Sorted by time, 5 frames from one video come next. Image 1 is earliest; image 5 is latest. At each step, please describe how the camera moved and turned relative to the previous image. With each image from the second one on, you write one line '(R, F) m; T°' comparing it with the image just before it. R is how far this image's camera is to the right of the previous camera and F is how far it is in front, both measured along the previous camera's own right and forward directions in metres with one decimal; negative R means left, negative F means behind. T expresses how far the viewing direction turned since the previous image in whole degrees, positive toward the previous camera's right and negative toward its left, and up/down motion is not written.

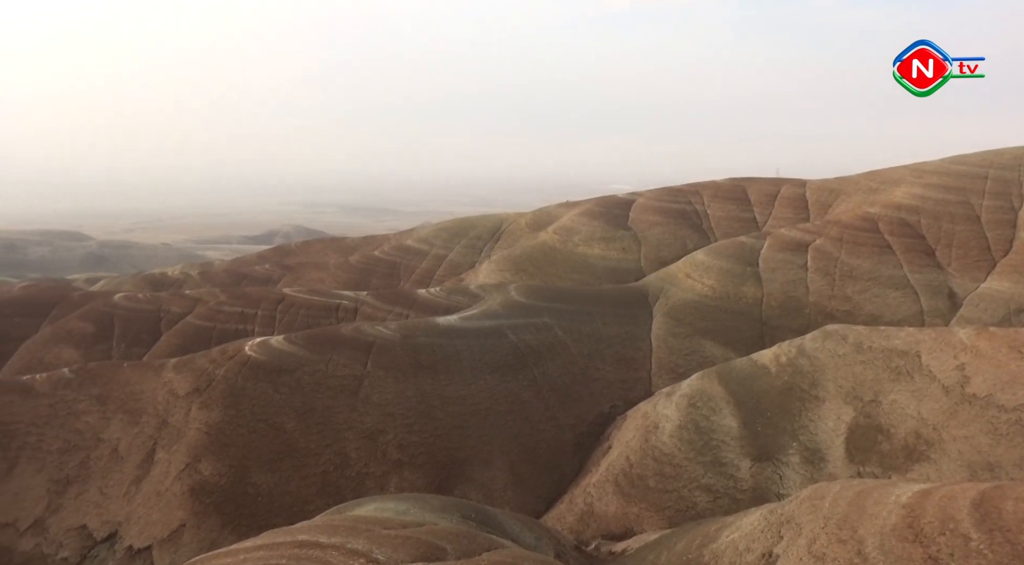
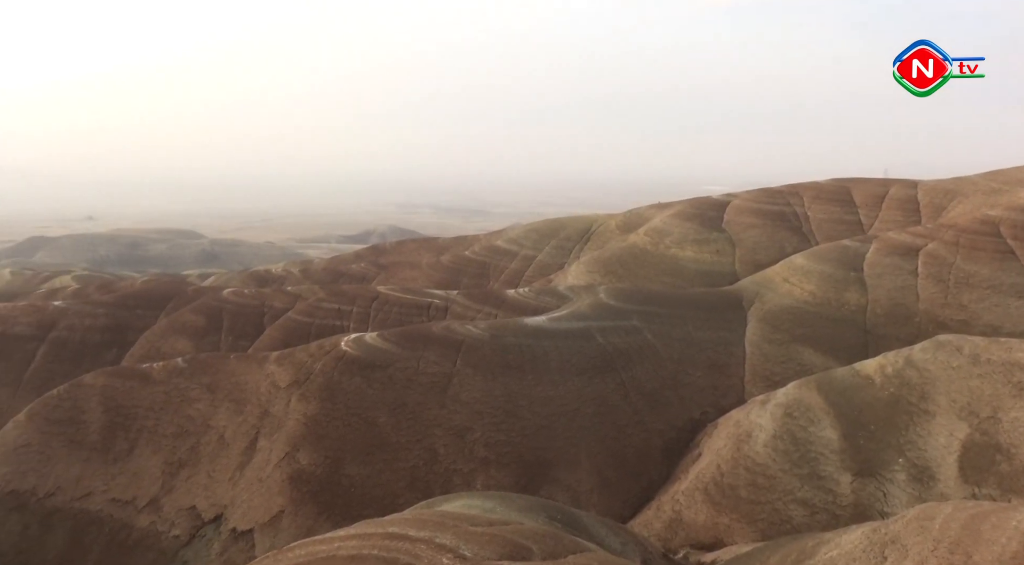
(-0.1, +0.5) m; -5°
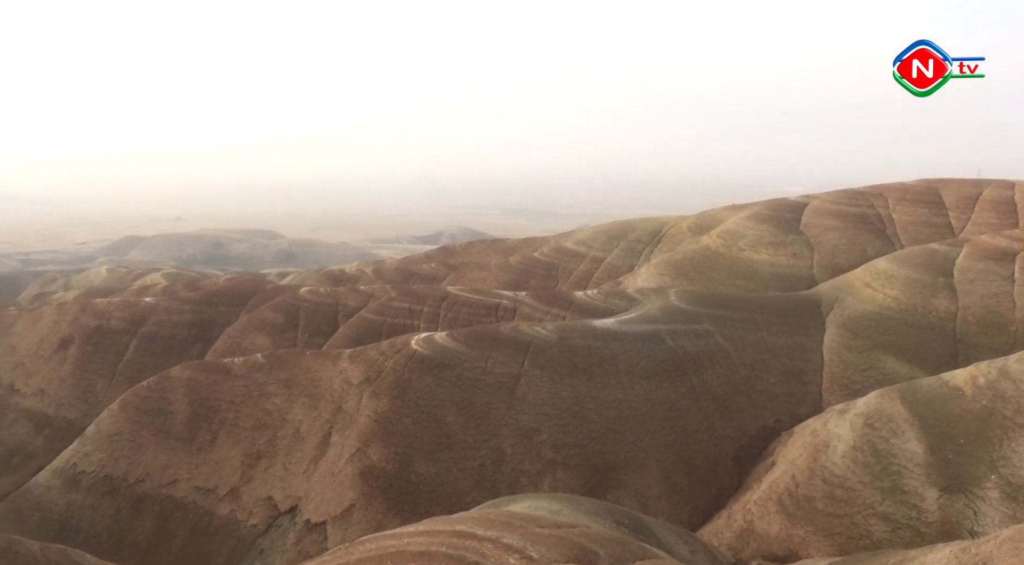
(-0.1, +0.5) m; -4°
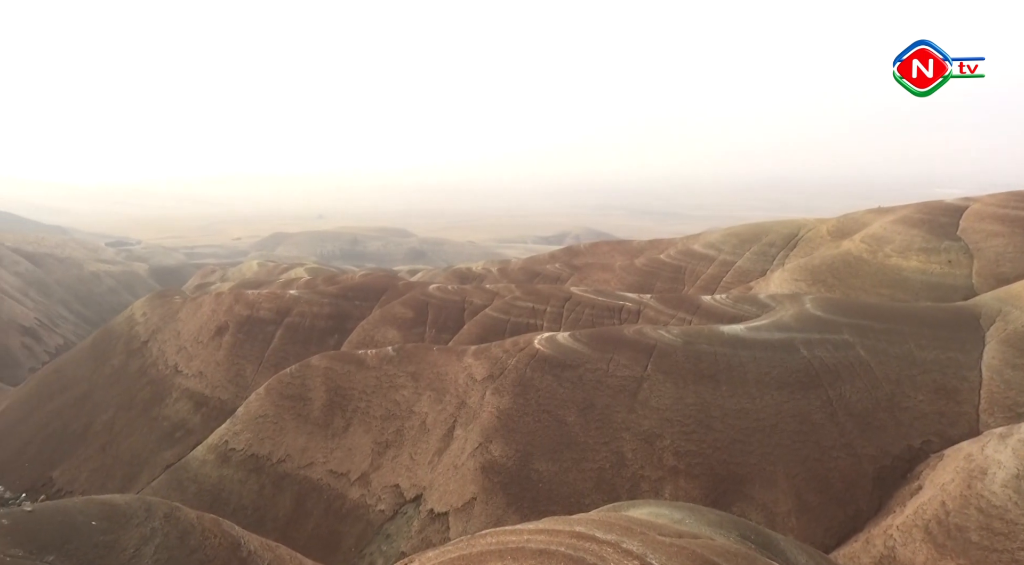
(-0.1, +1.3) m; -8°
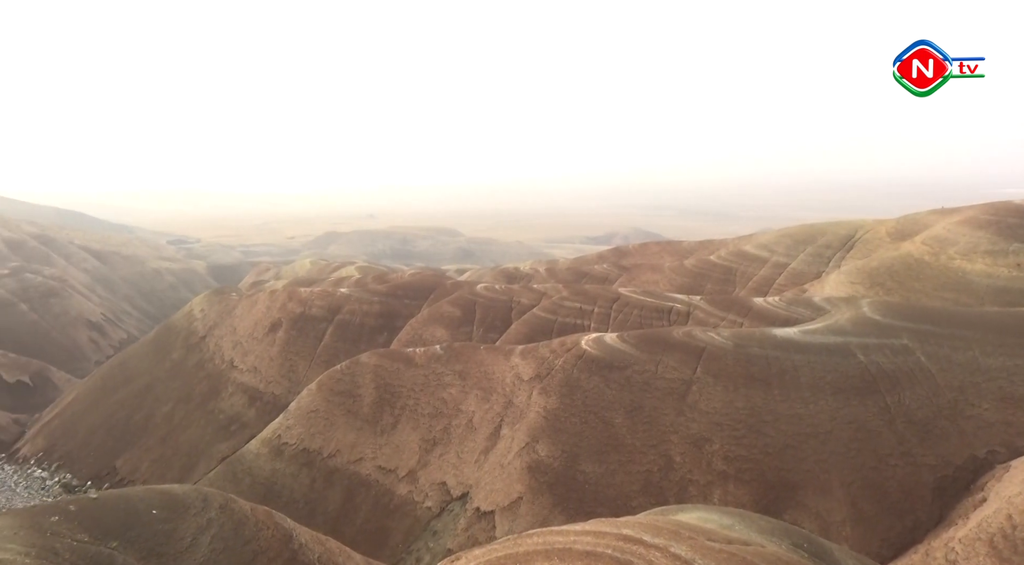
(-0.1, +0.7) m; -3°
